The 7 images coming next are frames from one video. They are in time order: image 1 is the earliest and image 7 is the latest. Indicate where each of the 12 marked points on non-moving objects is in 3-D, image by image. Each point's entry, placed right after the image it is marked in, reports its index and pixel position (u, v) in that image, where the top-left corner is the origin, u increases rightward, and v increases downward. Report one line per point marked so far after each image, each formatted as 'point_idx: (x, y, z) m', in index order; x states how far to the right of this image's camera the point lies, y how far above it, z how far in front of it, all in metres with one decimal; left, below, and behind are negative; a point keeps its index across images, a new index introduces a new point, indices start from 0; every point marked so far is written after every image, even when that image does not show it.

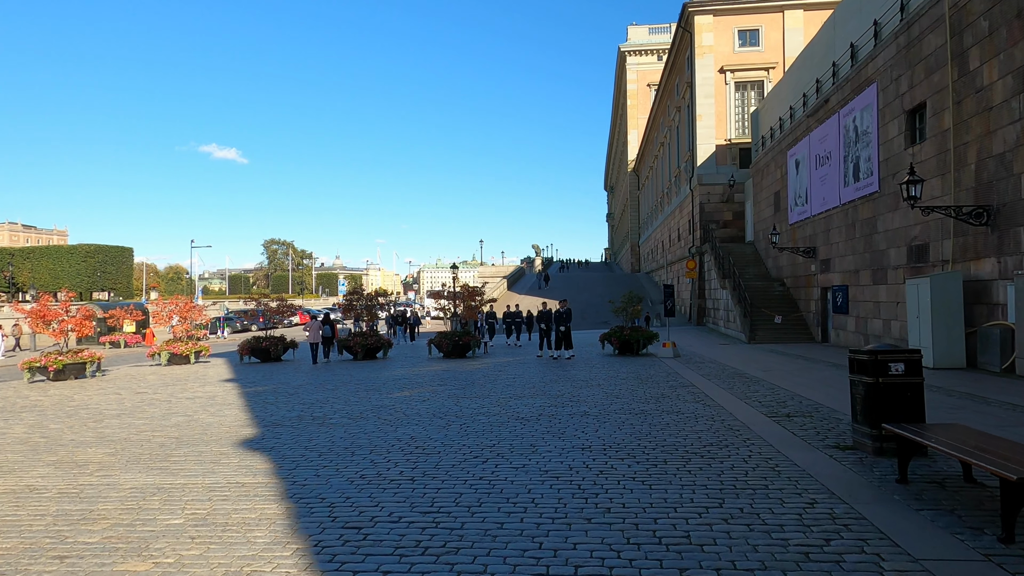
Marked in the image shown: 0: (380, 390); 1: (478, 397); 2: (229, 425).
0: (-2.5, -1.9, +12.6) m
1: (-0.5, -1.8, +10.9) m
2: (-3.8, -1.8, +8.9) m
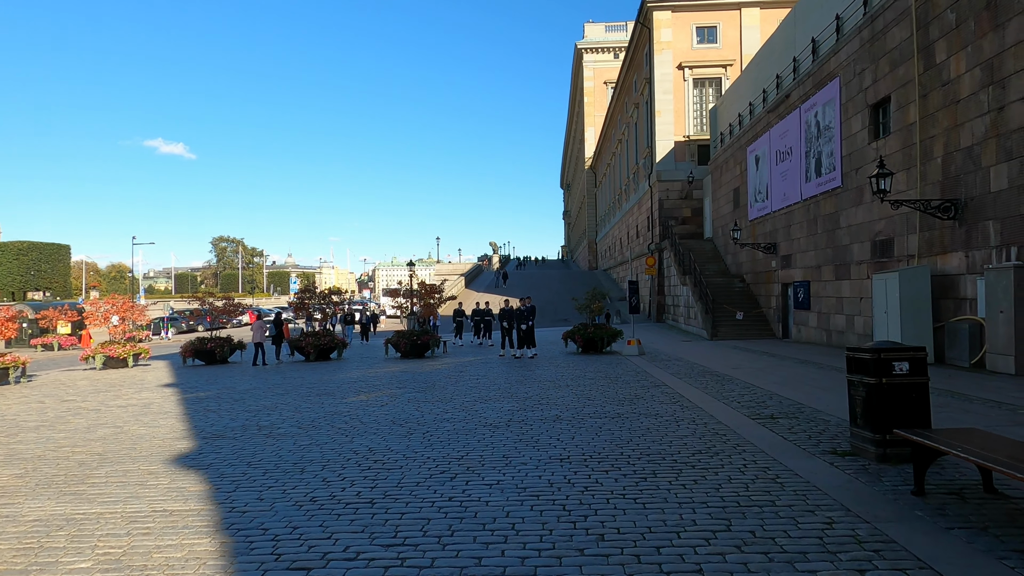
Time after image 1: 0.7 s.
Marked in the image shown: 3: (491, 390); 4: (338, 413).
0: (-3.1, -1.9, +11.7) m
1: (-1.1, -1.7, +10.2) m
2: (-4.2, -1.8, +8.0) m
3: (-0.4, -1.8, +11.6) m
4: (-2.4, -1.7, +9.2) m
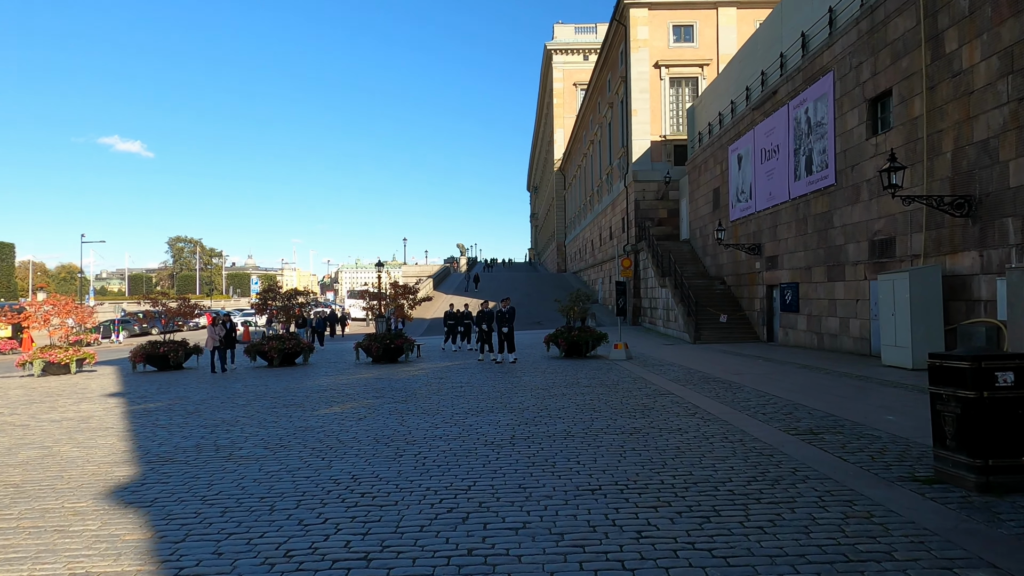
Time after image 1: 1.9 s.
0: (-3.3, -1.8, +10.5) m
1: (-1.1, -1.7, +9.0) m
2: (-4.2, -1.7, +6.7) m
3: (-0.5, -1.8, +10.4) m
4: (-2.4, -1.7, +8.0) m
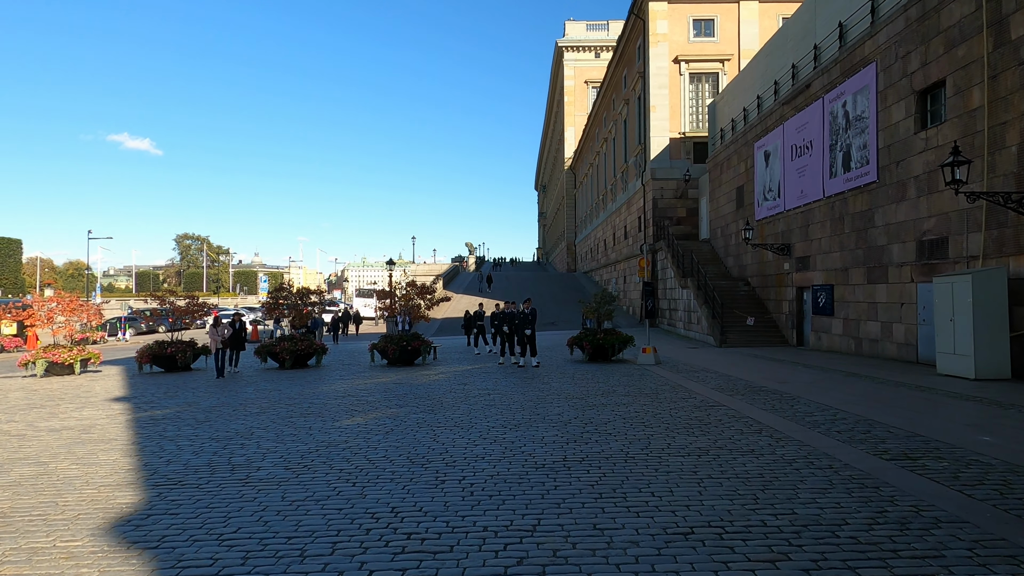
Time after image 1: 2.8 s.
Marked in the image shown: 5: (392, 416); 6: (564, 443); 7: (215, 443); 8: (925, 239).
0: (-2.8, -1.8, +9.7) m
1: (-0.6, -1.7, +8.2) m
2: (-3.7, -1.7, +5.9) m
3: (0.0, -1.8, +9.6) m
4: (-1.9, -1.7, +7.2) m
5: (-1.7, -1.8, +9.2) m
6: (+0.5, -1.6, +6.9) m
7: (-3.3, -1.7, +7.4) m
8: (+8.8, +1.0, +14.2) m
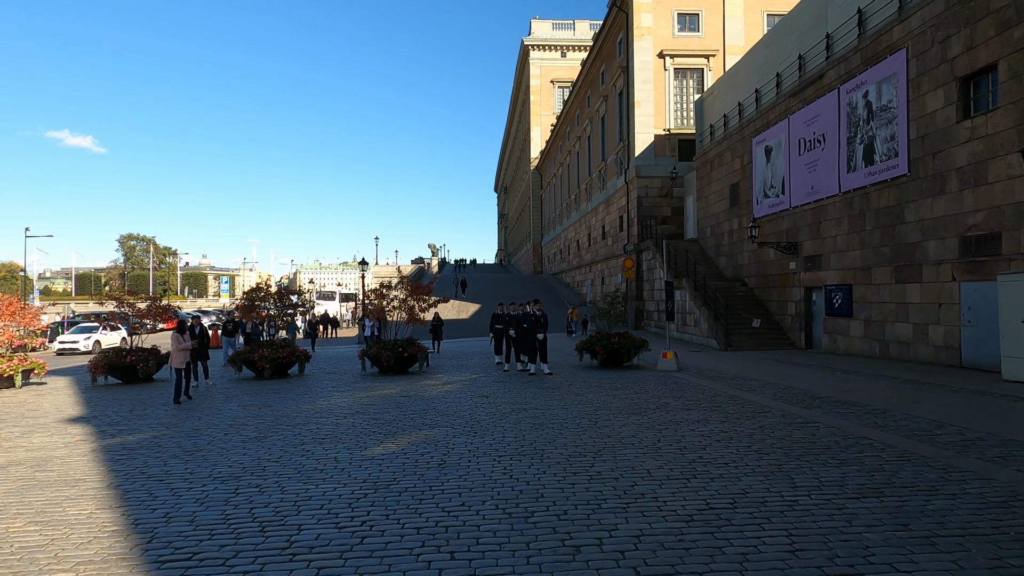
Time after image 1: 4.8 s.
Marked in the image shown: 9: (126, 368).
0: (-2.1, -1.8, +8.0) m
1: (+0.1, -1.7, +6.7) m
2: (-2.7, -1.7, +4.1) m
3: (+0.7, -1.7, +8.1) m
4: (-1.1, -1.7, +5.5) m
5: (-1.0, -1.7, +7.6) m
6: (+1.4, -1.6, +5.5) m
7: (-2.5, -1.7, +5.7) m
8: (+9.2, +1.1, +13.3) m
9: (-8.9, -1.8, +15.2) m
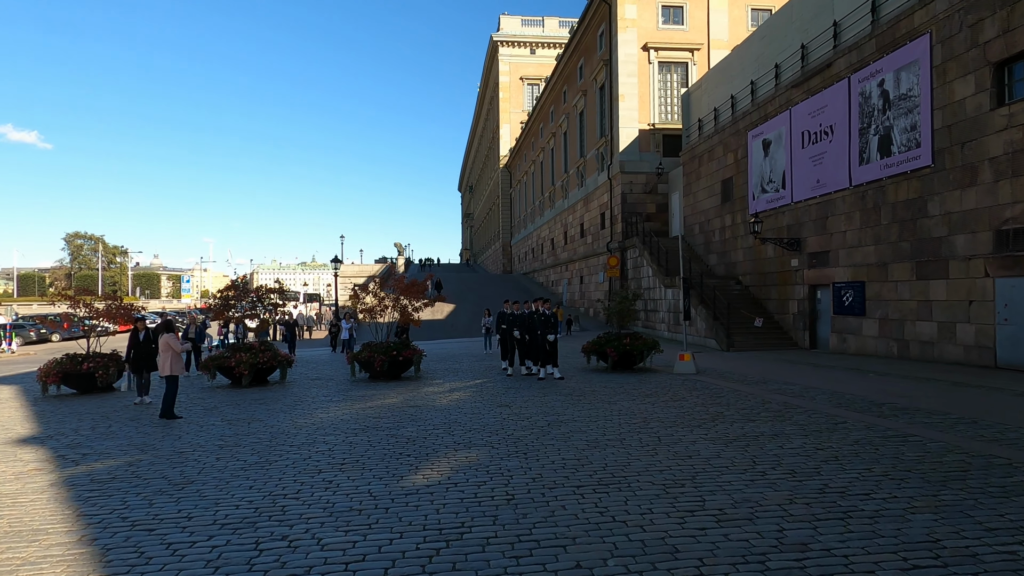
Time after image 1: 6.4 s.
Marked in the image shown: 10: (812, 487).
0: (-1.5, -1.7, +6.7) m
1: (+0.8, -1.6, +5.4) m
2: (-2.0, -1.6, +2.8) m
3: (+1.2, -1.7, +7.0) m
4: (-0.4, -1.6, +4.2) m
5: (-0.4, -1.7, +6.3) m
6: (+2.1, -1.5, +4.3) m
7: (-1.8, -1.6, +4.3) m
8: (+9.4, +1.1, +12.6) m
9: (-8.7, -1.8, +13.5) m
10: (+2.3, -1.5, +5.2) m
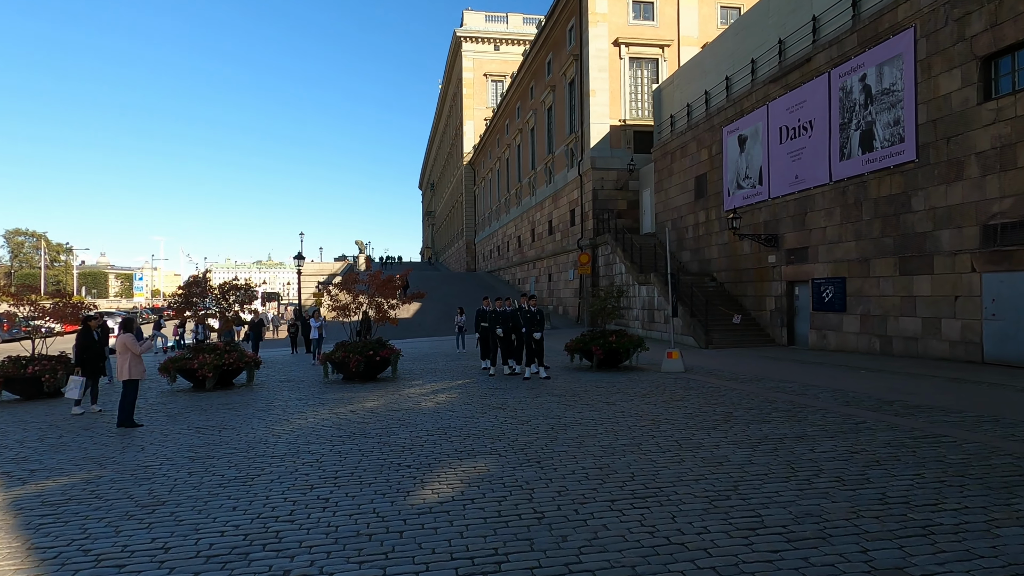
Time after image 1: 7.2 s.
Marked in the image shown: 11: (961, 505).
0: (-1.4, -1.7, +6.0) m
1: (+0.9, -1.5, +4.9) m
2: (-1.6, -1.6, +2.0) m
3: (+1.3, -1.6, +6.4) m
4: (-0.1, -1.5, +3.6) m
5: (-0.2, -1.6, +5.7) m
6: (+2.3, -1.4, +3.9) m
7: (-1.5, -1.6, +3.6) m
8: (+9.1, +1.2, +12.6) m
9: (-9.0, -1.7, +12.3) m
10: (+2.5, -1.5, +4.7) m
11: (+3.0, -1.4, +4.5) m
